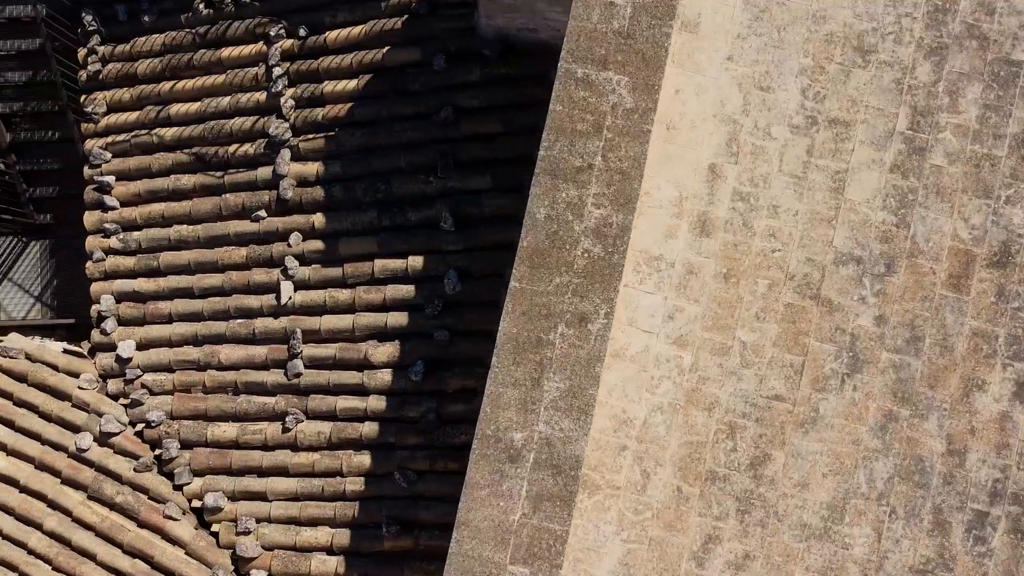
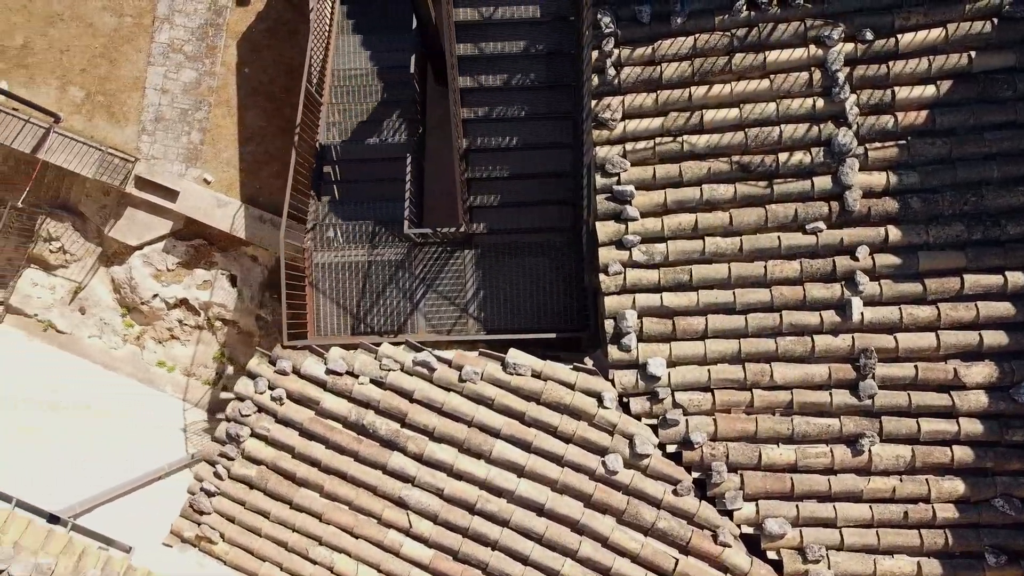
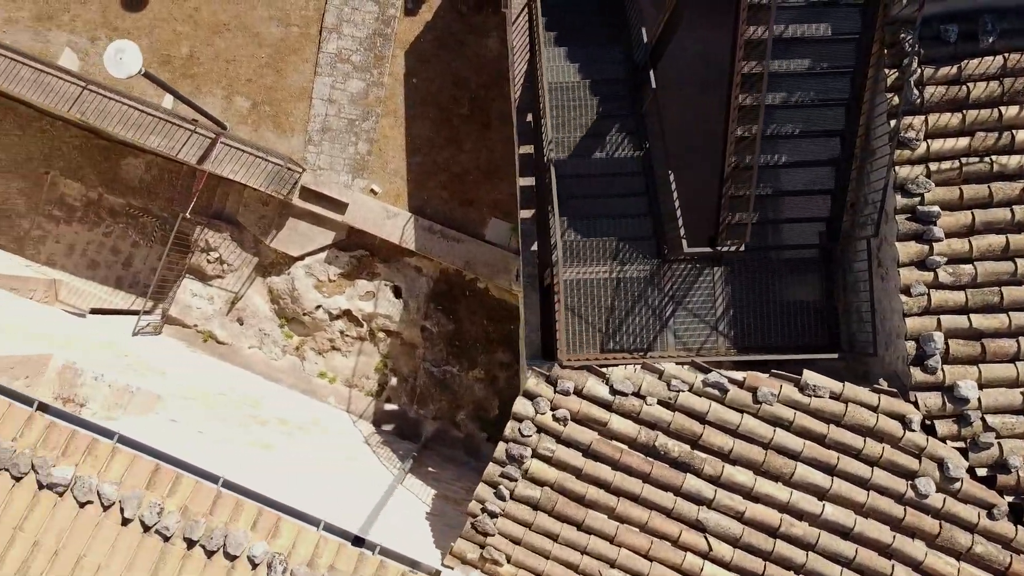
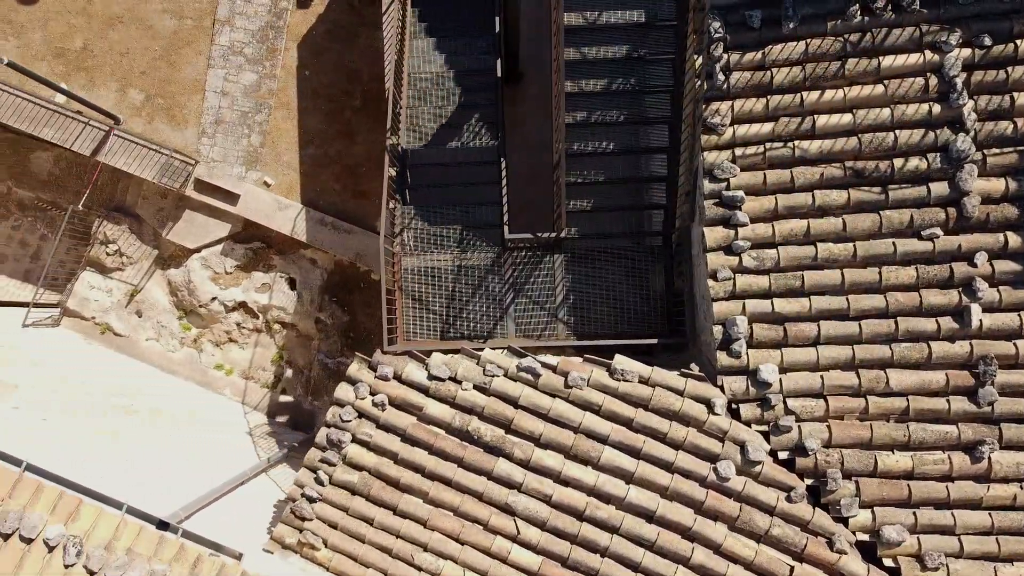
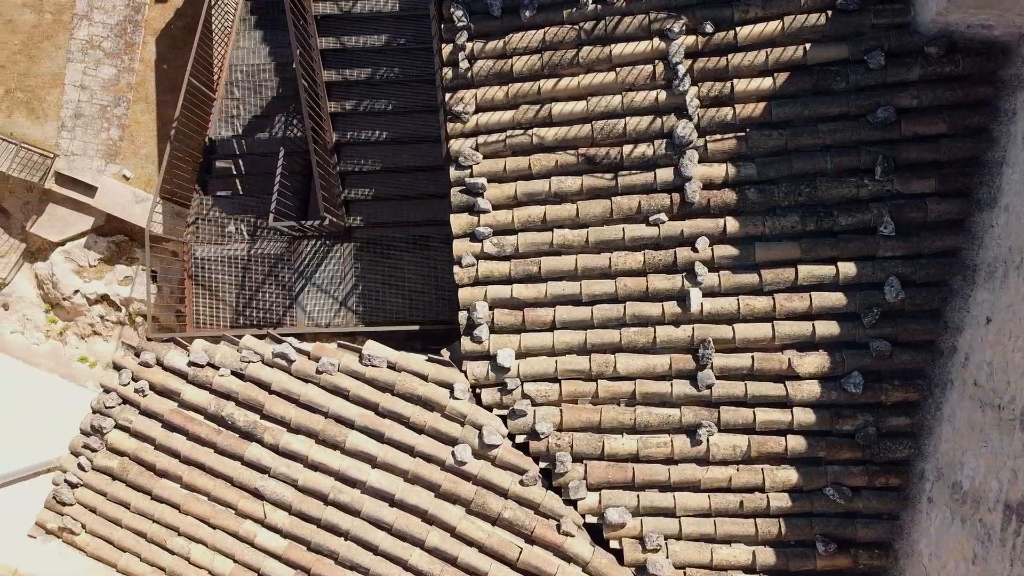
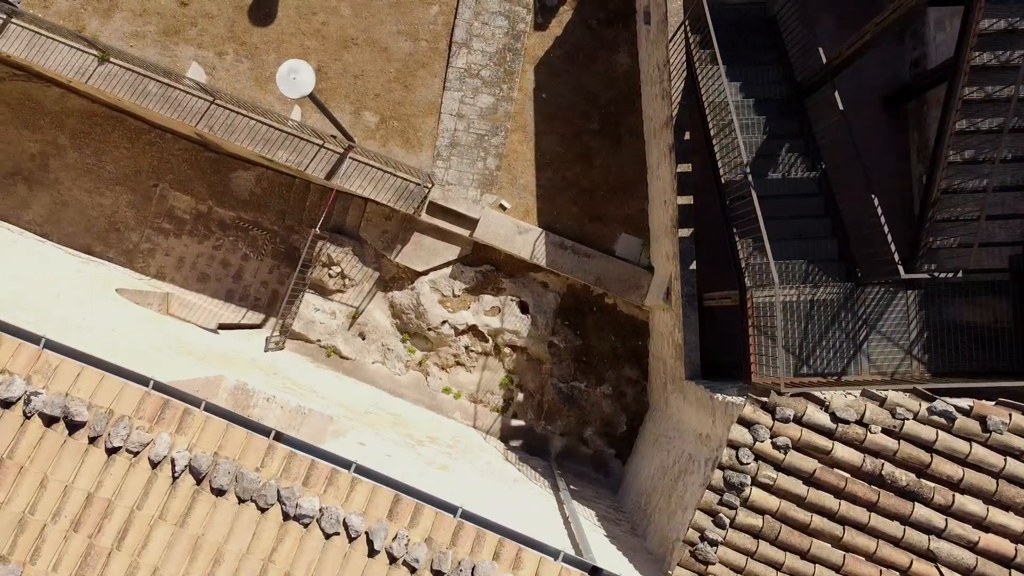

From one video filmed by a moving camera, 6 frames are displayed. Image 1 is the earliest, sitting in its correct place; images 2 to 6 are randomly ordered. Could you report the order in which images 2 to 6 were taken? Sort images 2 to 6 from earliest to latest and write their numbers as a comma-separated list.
5, 2, 4, 3, 6
